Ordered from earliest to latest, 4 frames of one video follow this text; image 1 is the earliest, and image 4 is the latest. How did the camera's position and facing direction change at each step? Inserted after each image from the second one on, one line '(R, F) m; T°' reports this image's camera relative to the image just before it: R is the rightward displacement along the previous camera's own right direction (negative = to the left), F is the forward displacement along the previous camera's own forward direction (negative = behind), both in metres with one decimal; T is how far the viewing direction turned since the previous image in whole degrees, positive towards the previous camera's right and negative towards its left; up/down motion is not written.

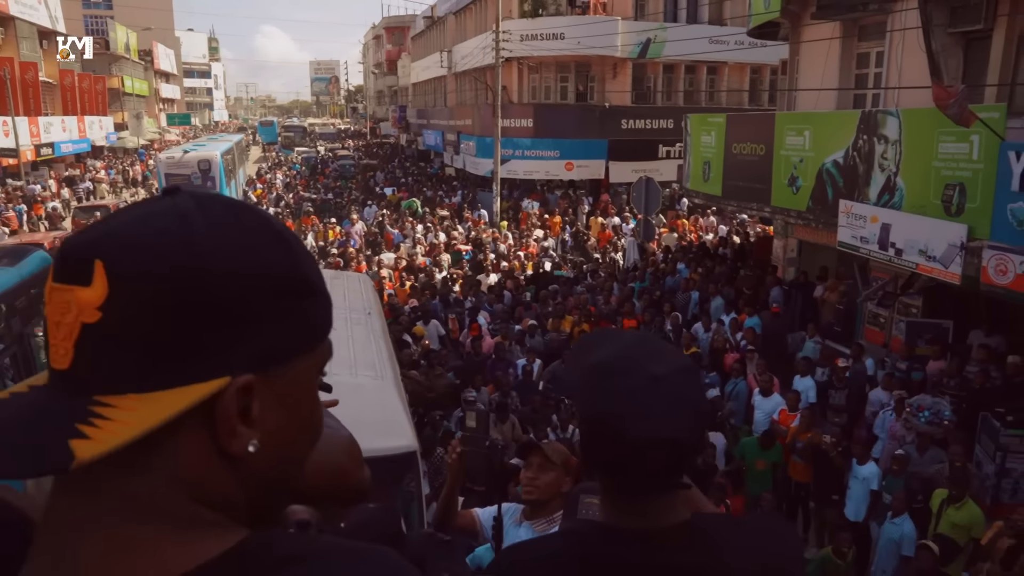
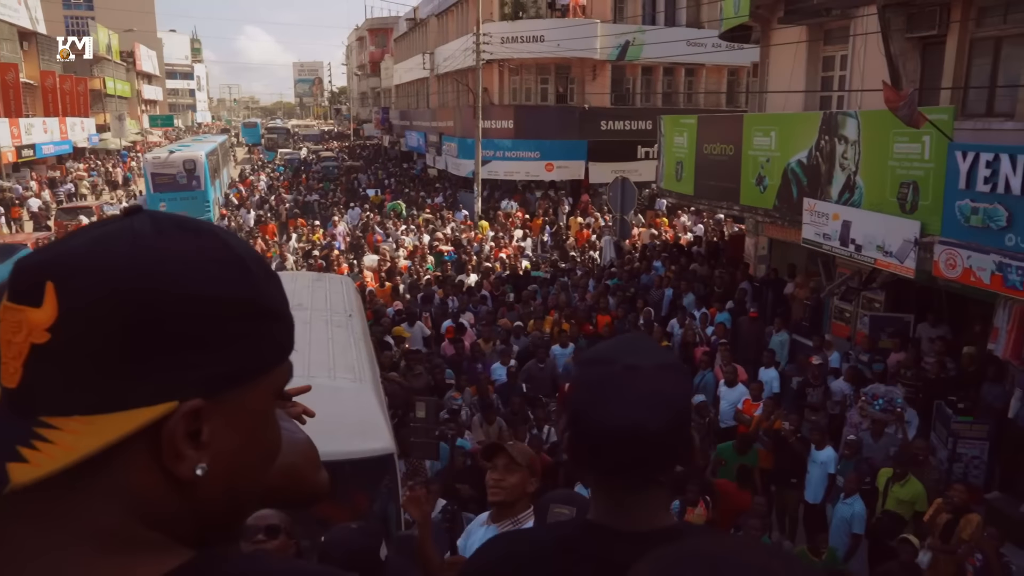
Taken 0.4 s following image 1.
(+0.1, -0.3) m; +1°
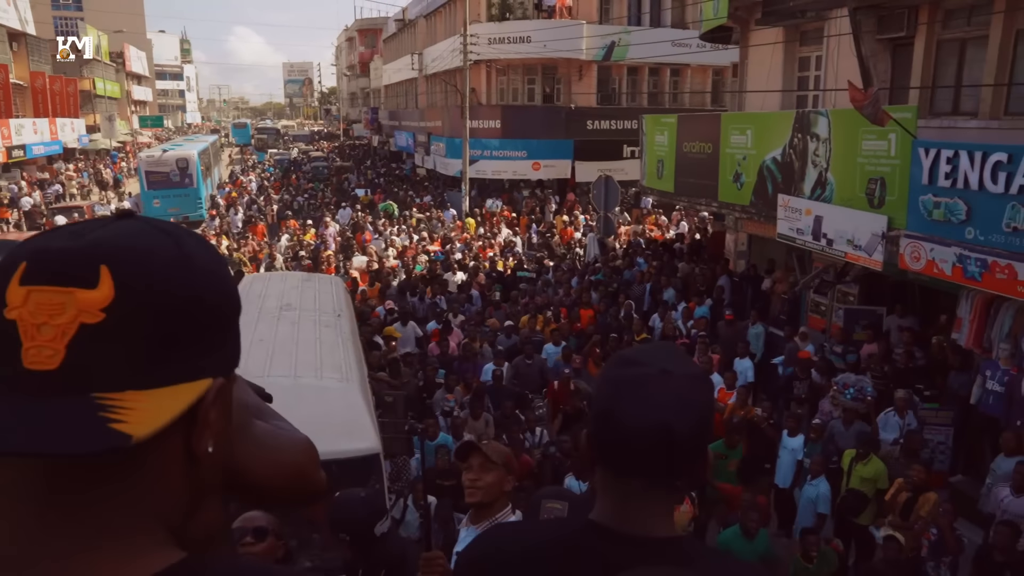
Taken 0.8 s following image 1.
(+0.1, -0.3) m; +1°
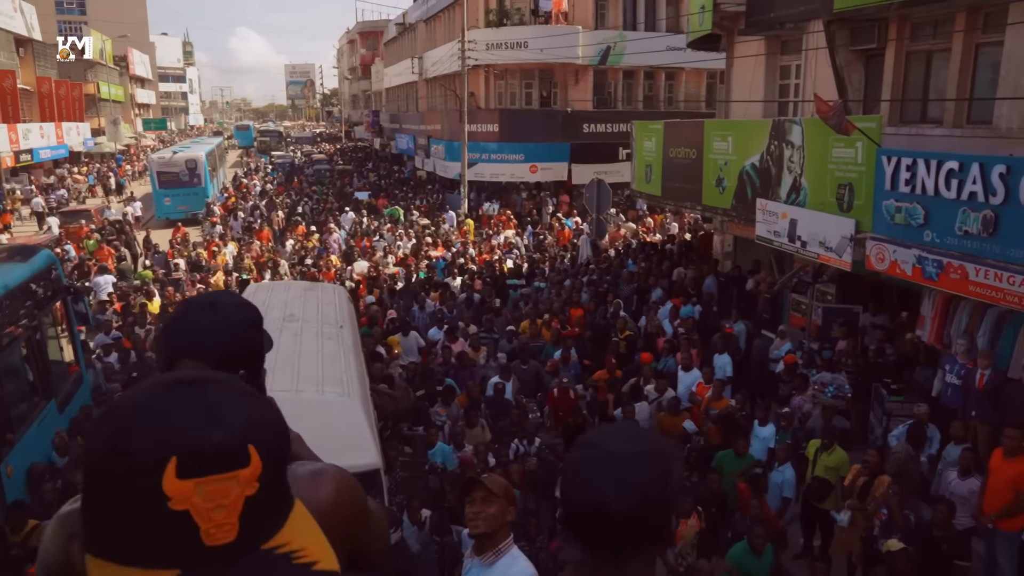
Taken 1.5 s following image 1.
(+0.1, -0.5) m; 0°
